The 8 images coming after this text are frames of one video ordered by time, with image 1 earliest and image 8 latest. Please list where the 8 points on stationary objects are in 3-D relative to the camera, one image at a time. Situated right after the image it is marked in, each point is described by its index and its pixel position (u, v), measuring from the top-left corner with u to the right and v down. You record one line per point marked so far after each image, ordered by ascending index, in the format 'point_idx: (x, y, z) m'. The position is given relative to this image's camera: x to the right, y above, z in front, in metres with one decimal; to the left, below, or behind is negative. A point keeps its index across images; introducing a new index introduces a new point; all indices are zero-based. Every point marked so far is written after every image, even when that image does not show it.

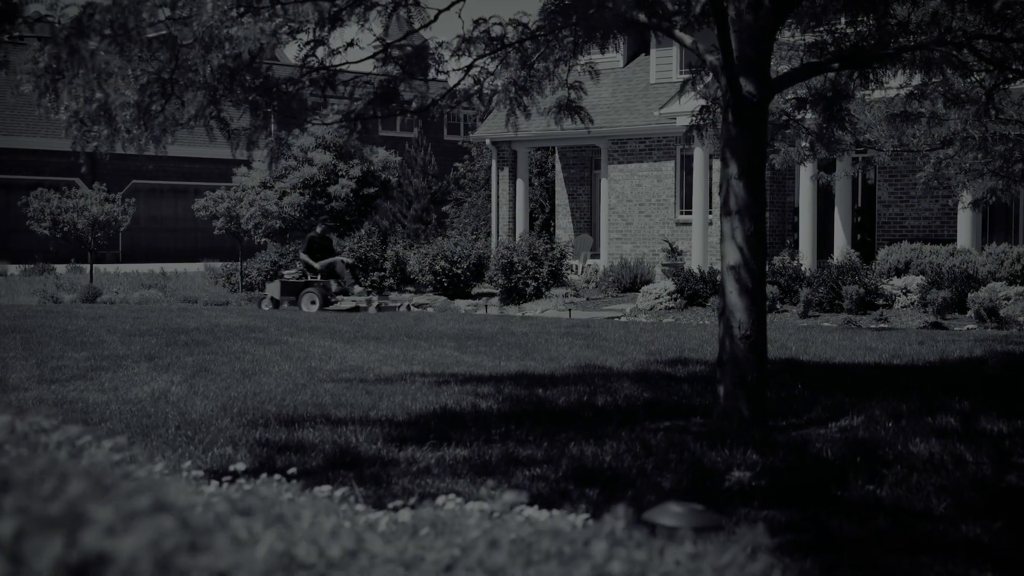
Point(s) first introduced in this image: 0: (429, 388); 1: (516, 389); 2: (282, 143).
0: (-0.6, -0.7, +8.9) m
1: (0.0, -0.7, +8.6) m
2: (-1.2, +0.8, +6.5) m
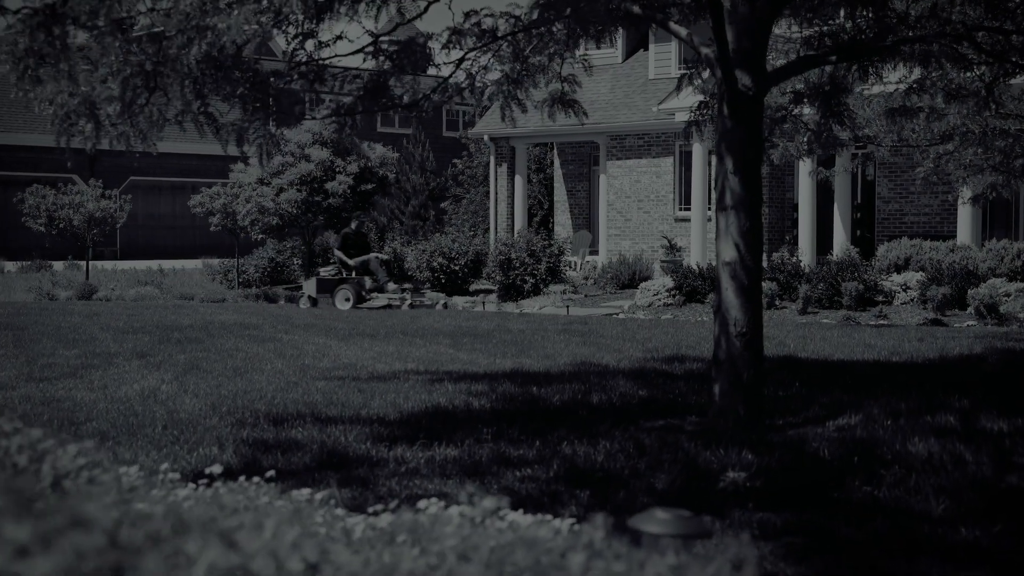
0: (-0.7, -0.7, +8.8) m
1: (0.0, -0.7, +8.5) m
2: (-1.3, +0.8, +6.3) m
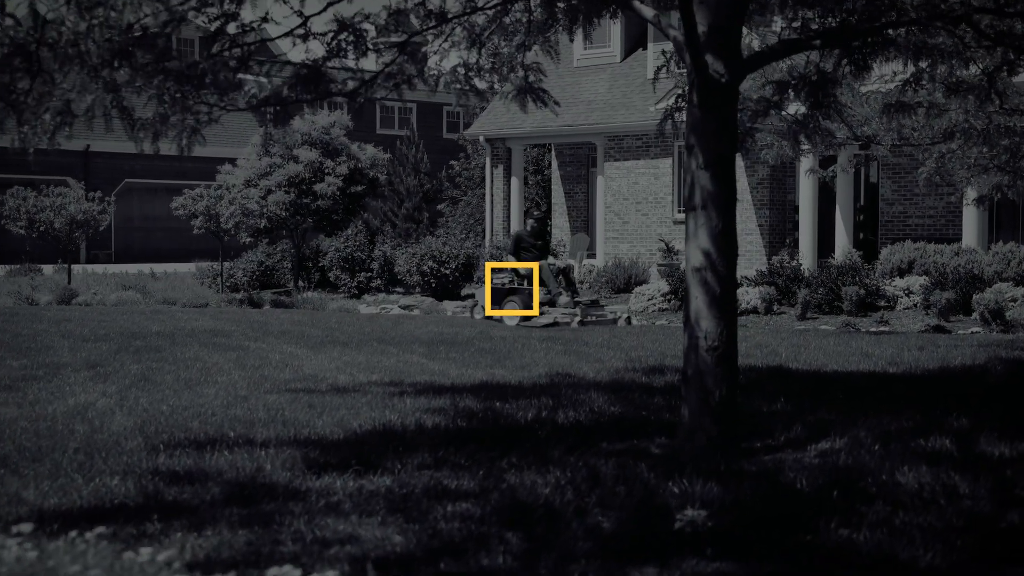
0: (-0.9, -0.8, +8.2) m
1: (-0.3, -0.8, +7.9) m
2: (-1.5, +0.8, +5.7) m
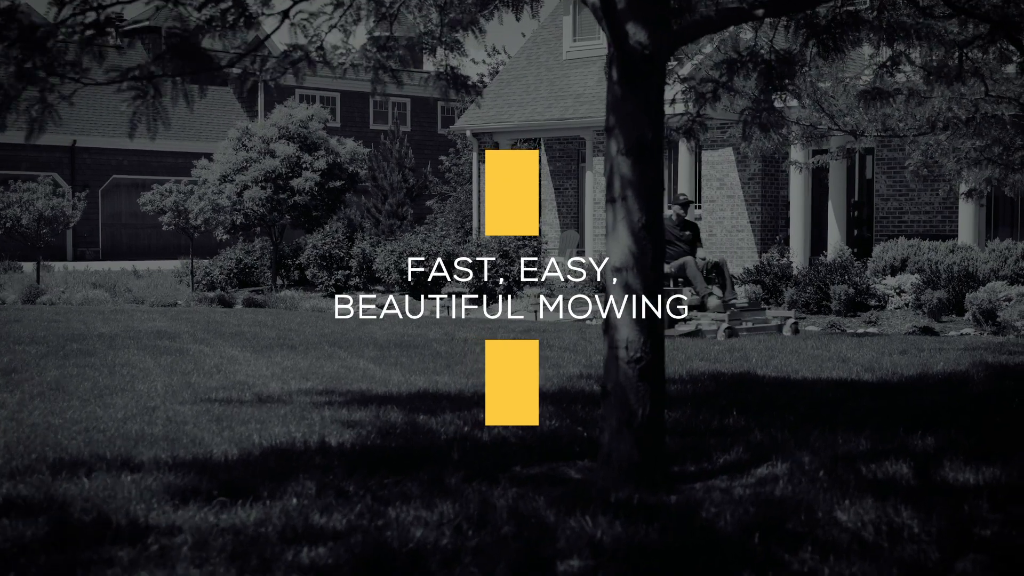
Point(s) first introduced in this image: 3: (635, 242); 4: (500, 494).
0: (-1.3, -0.8, +7.5) m
1: (-0.7, -0.8, +7.2) m
2: (-2.0, +0.7, +5.0) m
3: (+0.5, +0.2, +5.0) m
4: (0.0, -0.8, +4.6) m
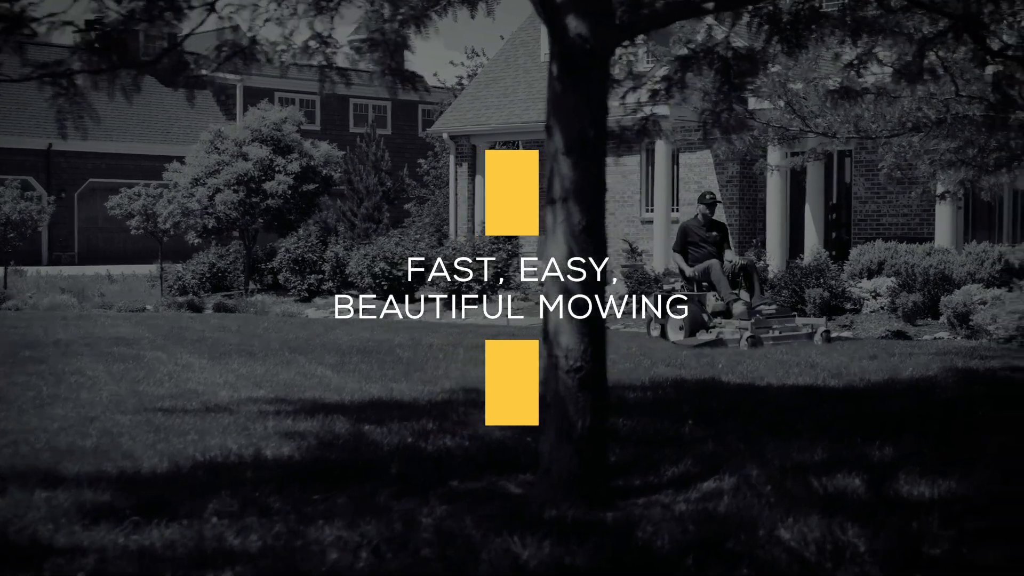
0: (-1.6, -0.8, +7.2) m
1: (-1.0, -0.8, +6.9) m
2: (-2.3, +0.7, +4.8) m
3: (+0.3, +0.2, +4.8) m
4: (-0.3, -0.8, +4.4) m
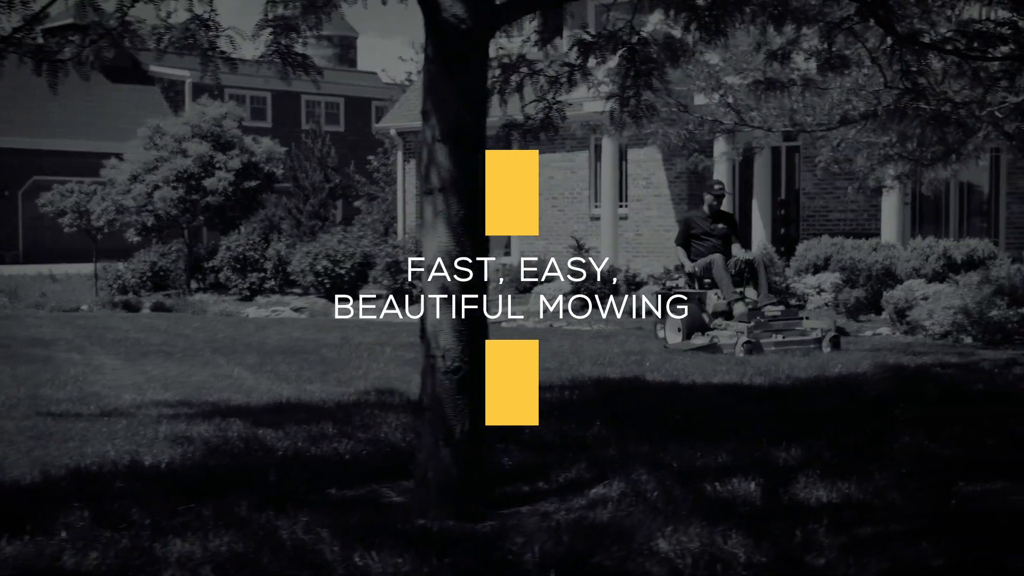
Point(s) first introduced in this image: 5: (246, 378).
0: (-2.2, -0.8, +6.9) m
1: (-1.5, -0.8, +6.6) m
2: (-2.7, +0.7, +4.4) m
3: (-0.2, +0.2, +4.5) m
4: (-0.8, -0.8, +4.1) m
5: (-2.1, -0.7, +9.5) m
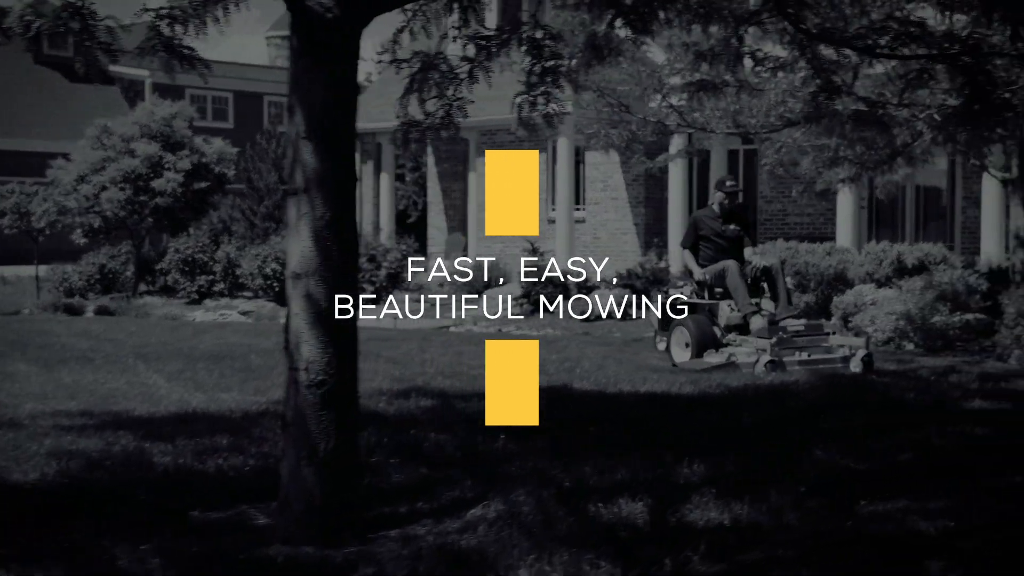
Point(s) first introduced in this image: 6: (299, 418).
0: (-2.7, -0.8, +6.6) m
1: (-2.0, -0.8, +6.3) m
2: (-3.2, +0.7, +4.1) m
3: (-0.7, +0.2, +4.2) m
4: (-1.2, -0.8, +3.8) m
5: (-2.7, -0.7, +9.2) m
6: (-0.7, -0.5, +4.2) m
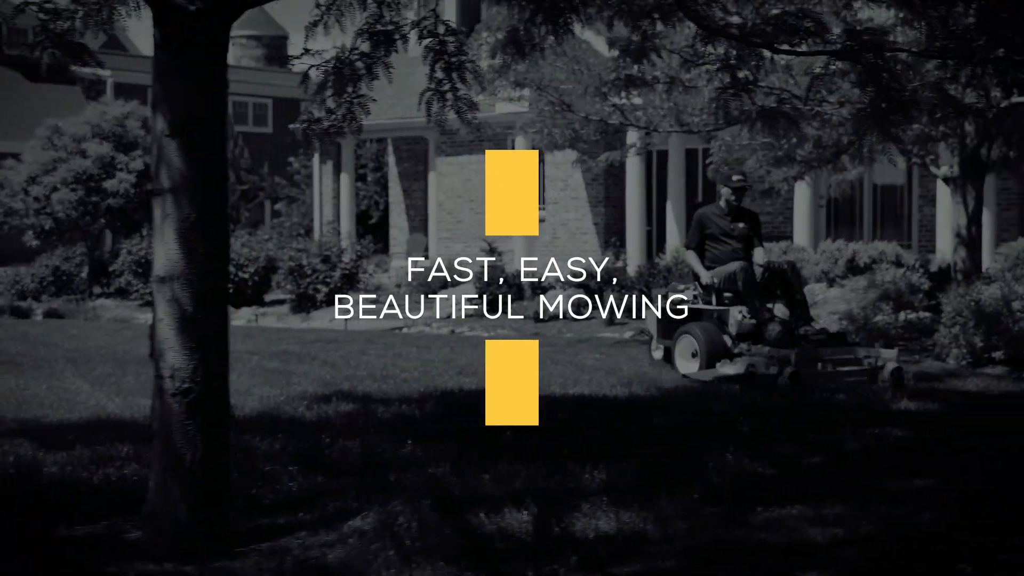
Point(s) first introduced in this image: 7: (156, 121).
0: (-3.2, -0.9, +6.4) m
1: (-2.5, -0.8, +6.1) m
2: (-3.6, +0.7, +3.8) m
3: (-1.1, +0.1, +4.0) m
4: (-1.6, -0.9, +3.6) m
5: (-3.2, -0.8, +9.0) m
6: (-1.2, -0.5, +4.0) m
7: (-1.2, +0.6, +4.1) m
